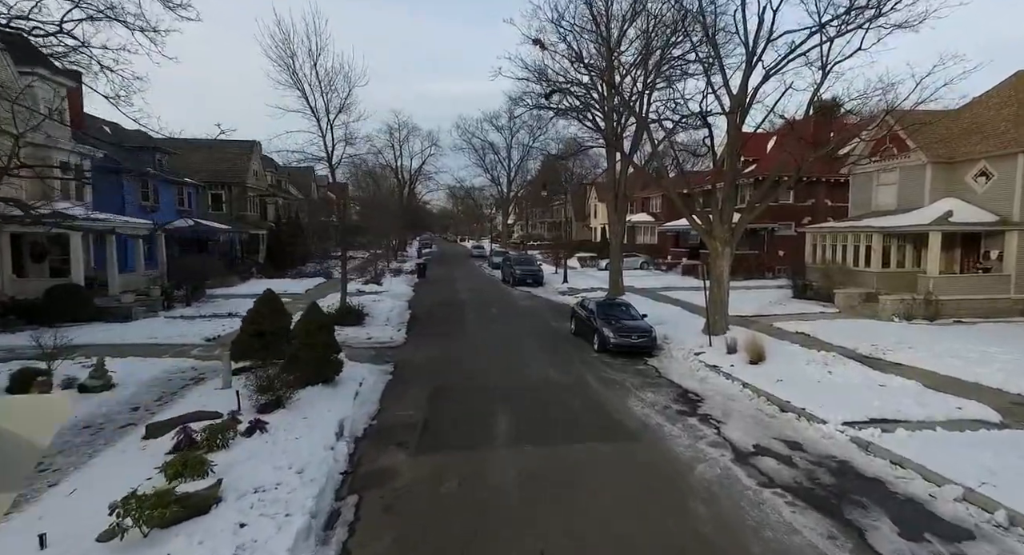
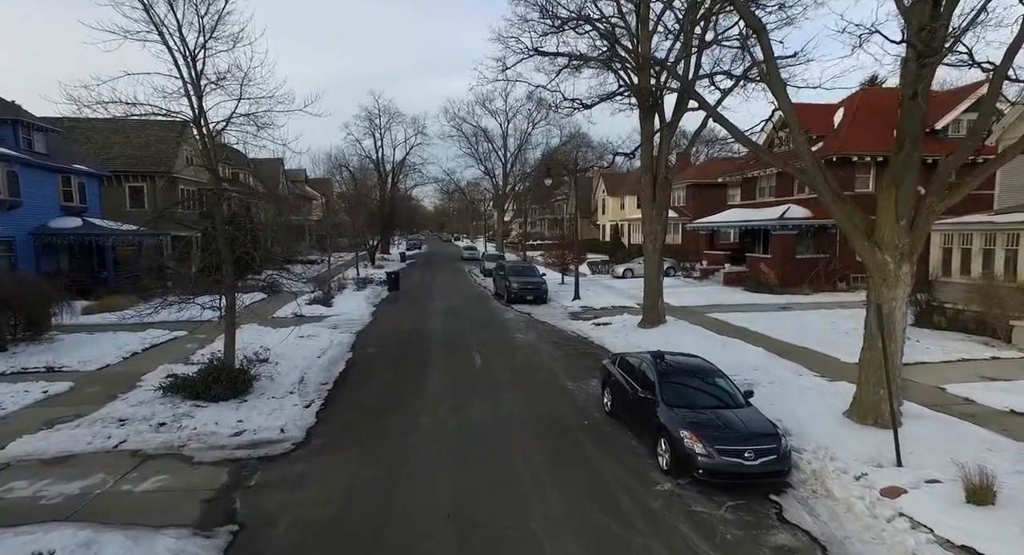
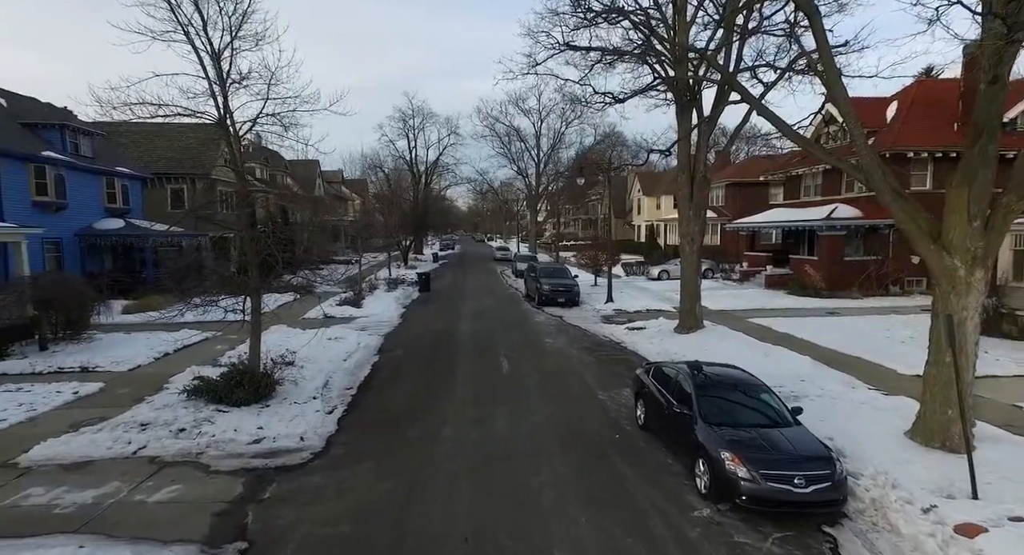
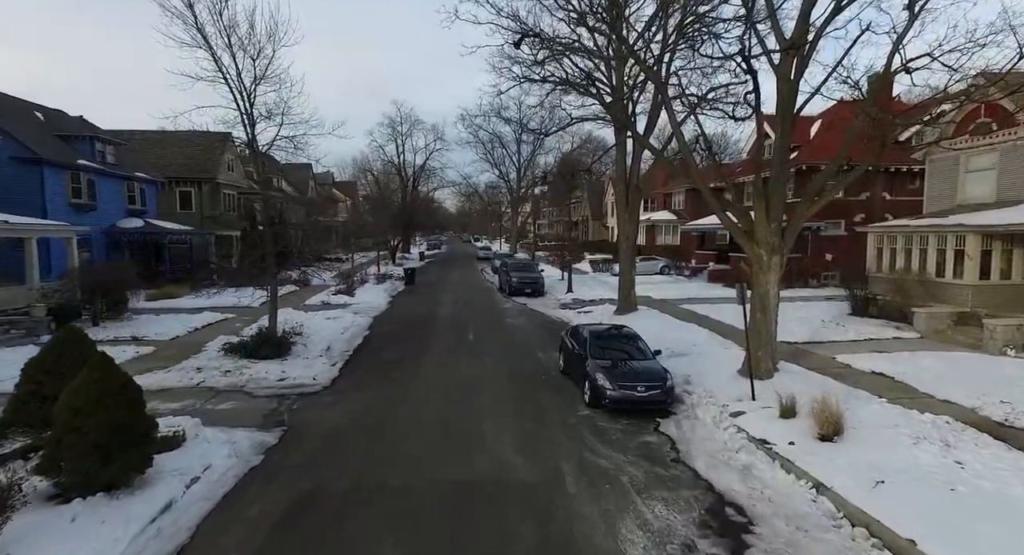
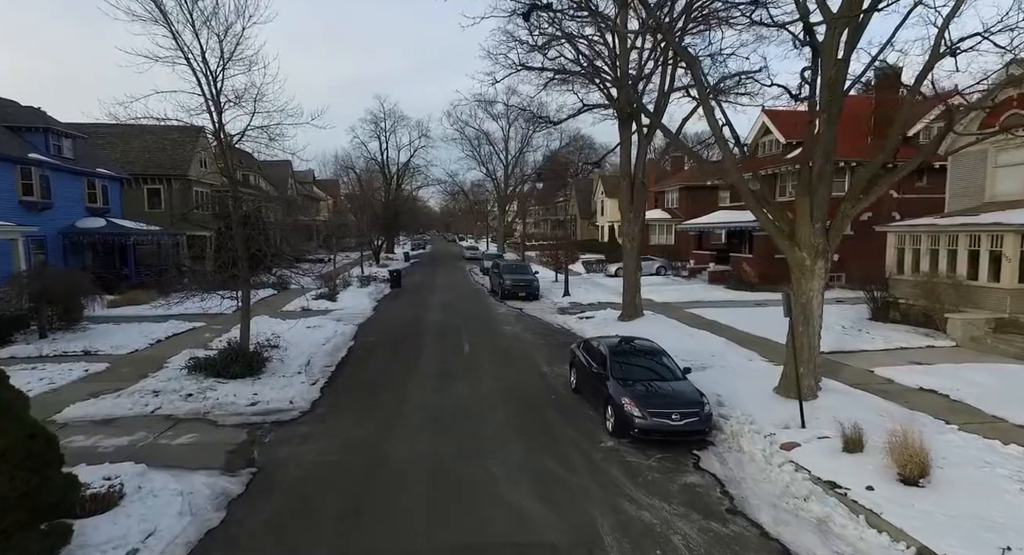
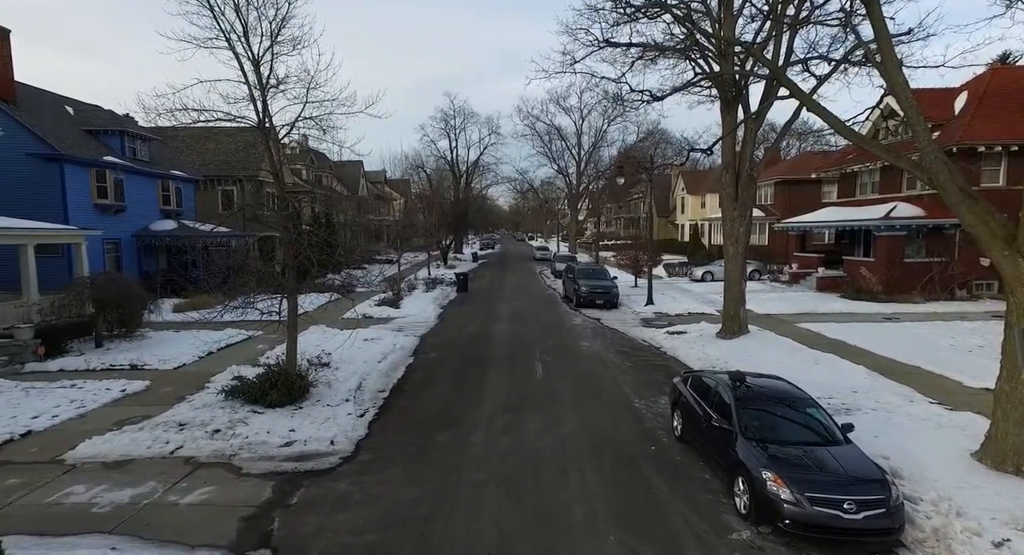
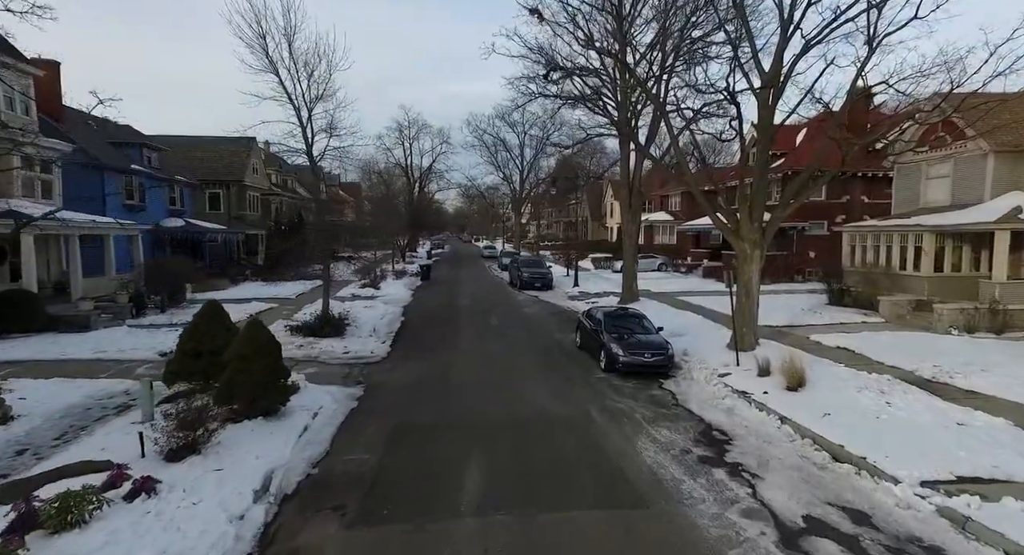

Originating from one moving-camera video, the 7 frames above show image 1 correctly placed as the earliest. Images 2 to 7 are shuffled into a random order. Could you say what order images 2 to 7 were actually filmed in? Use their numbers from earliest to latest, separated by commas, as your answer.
7, 4, 5, 2, 3, 6
